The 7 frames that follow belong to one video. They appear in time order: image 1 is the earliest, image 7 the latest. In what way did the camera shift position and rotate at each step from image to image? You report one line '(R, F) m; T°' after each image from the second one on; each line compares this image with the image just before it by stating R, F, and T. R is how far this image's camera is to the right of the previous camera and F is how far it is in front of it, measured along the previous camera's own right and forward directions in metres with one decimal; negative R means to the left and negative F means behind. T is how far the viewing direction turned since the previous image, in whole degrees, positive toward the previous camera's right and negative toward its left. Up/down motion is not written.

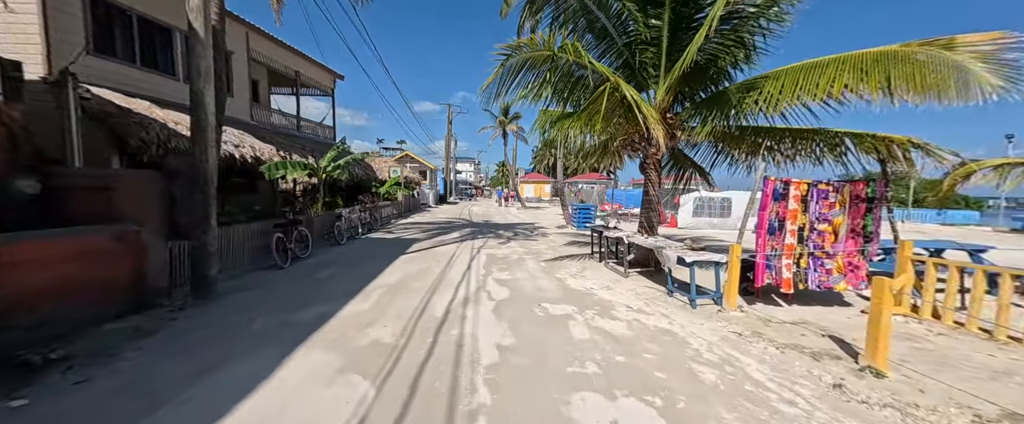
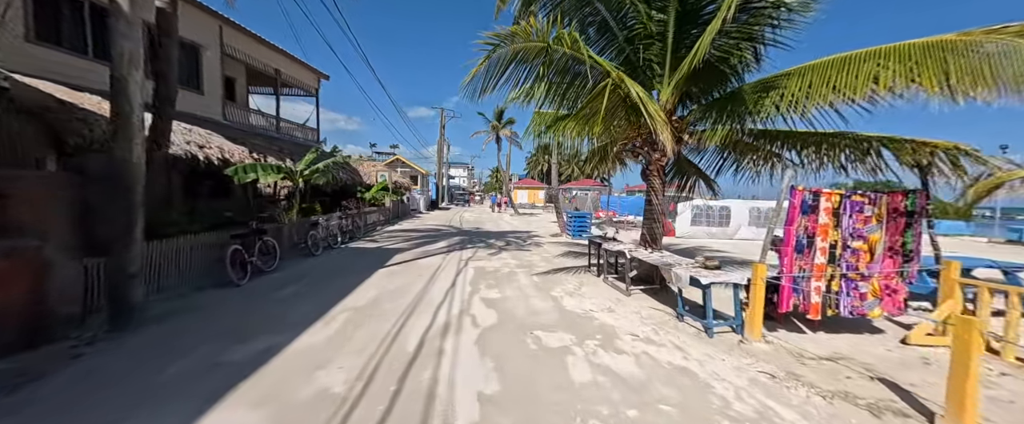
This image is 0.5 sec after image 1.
(+0.1, +0.6) m; +1°
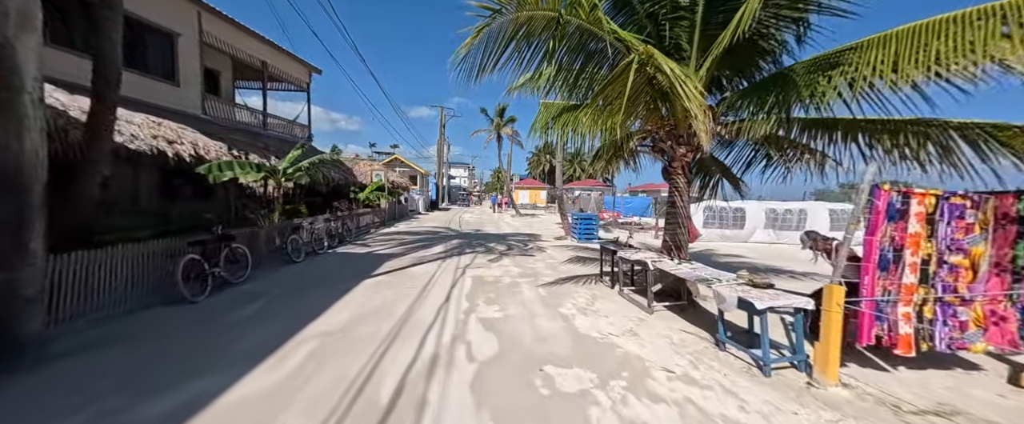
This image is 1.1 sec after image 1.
(0.0, +0.8) m; 0°
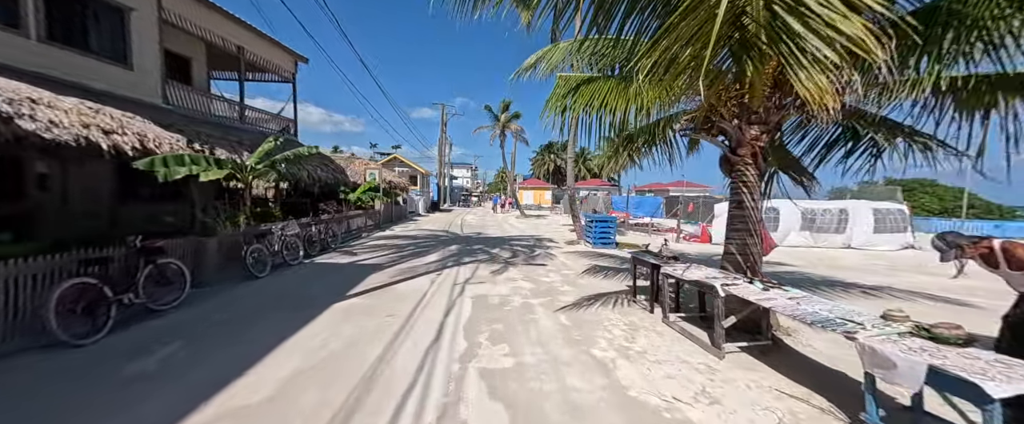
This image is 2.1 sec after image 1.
(-0.1, +1.3) m; -1°
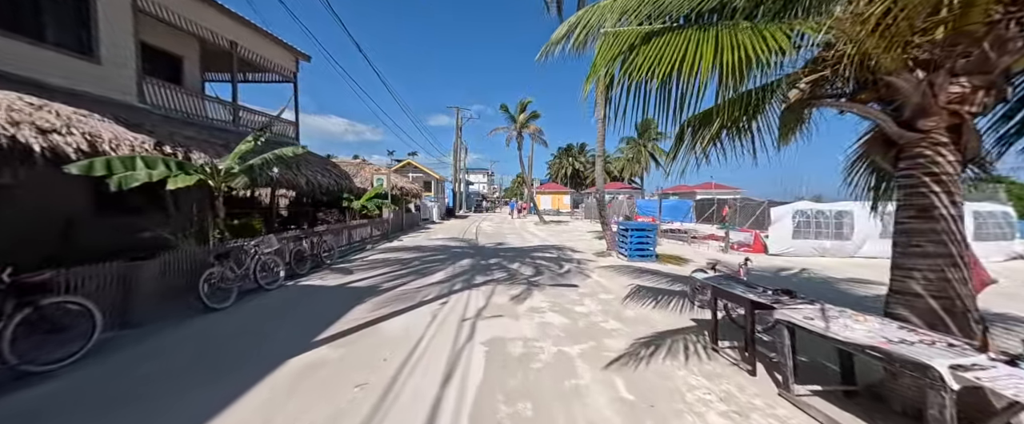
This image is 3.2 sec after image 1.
(-0.1, +1.5) m; -3°
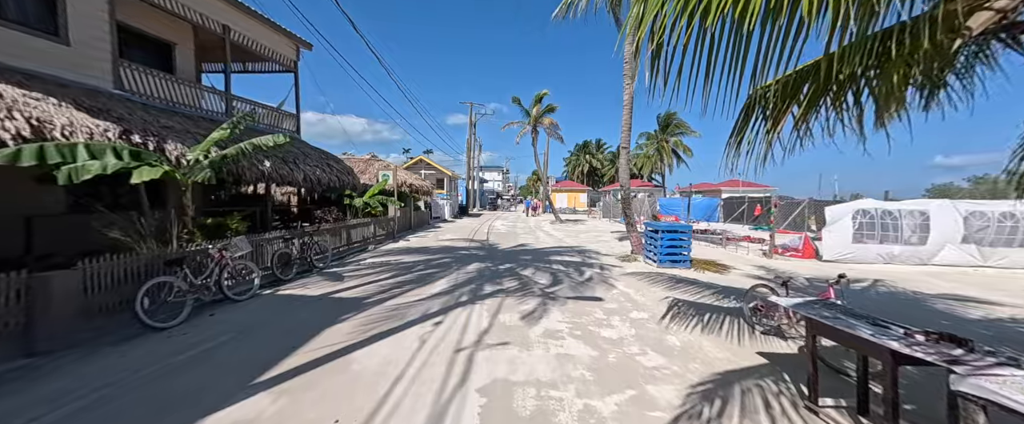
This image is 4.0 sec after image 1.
(+0.1, +1.1) m; -3°
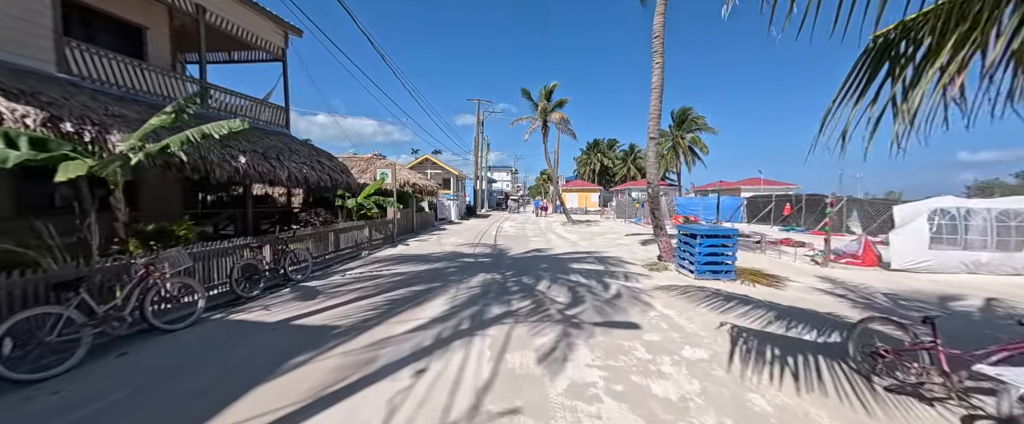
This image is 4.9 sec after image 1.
(0.0, +1.2) m; -2°
